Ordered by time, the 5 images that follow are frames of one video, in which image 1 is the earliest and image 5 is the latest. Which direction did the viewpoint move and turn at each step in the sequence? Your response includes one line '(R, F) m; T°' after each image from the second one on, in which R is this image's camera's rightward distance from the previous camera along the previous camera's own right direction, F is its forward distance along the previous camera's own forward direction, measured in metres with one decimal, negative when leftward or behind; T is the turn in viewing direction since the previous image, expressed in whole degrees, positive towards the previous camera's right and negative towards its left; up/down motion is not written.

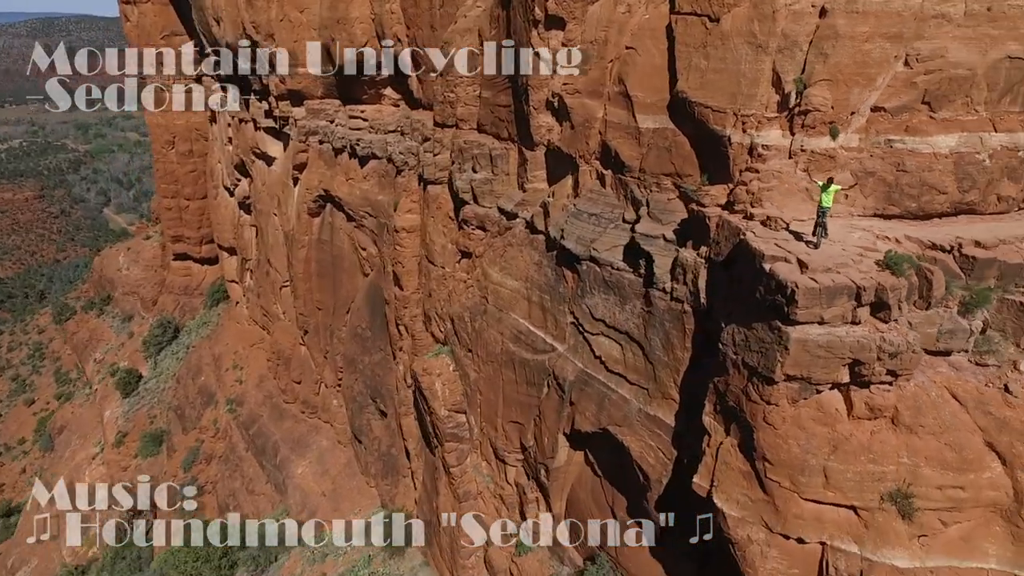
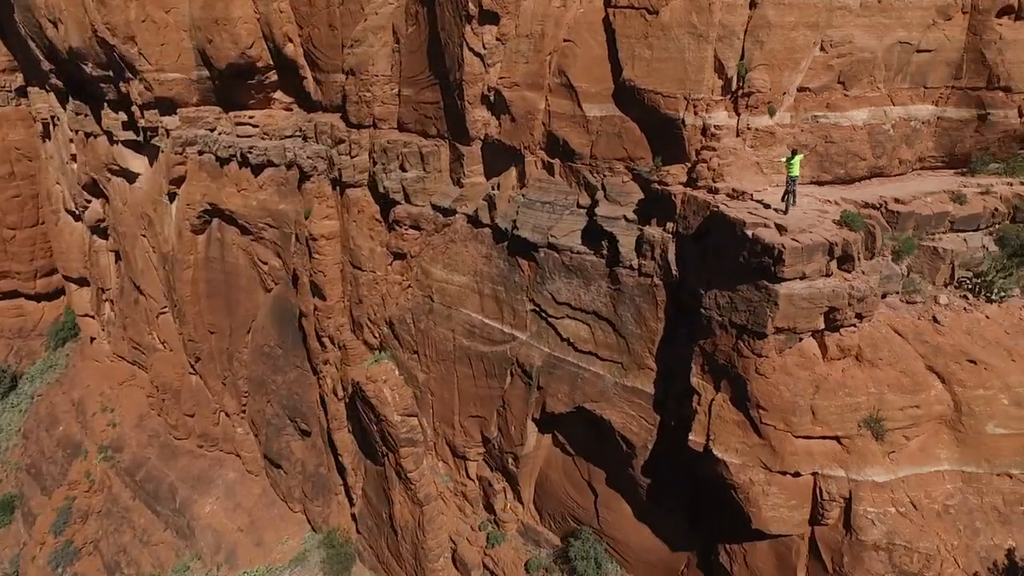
(-2.0, +0.1) m; +12°
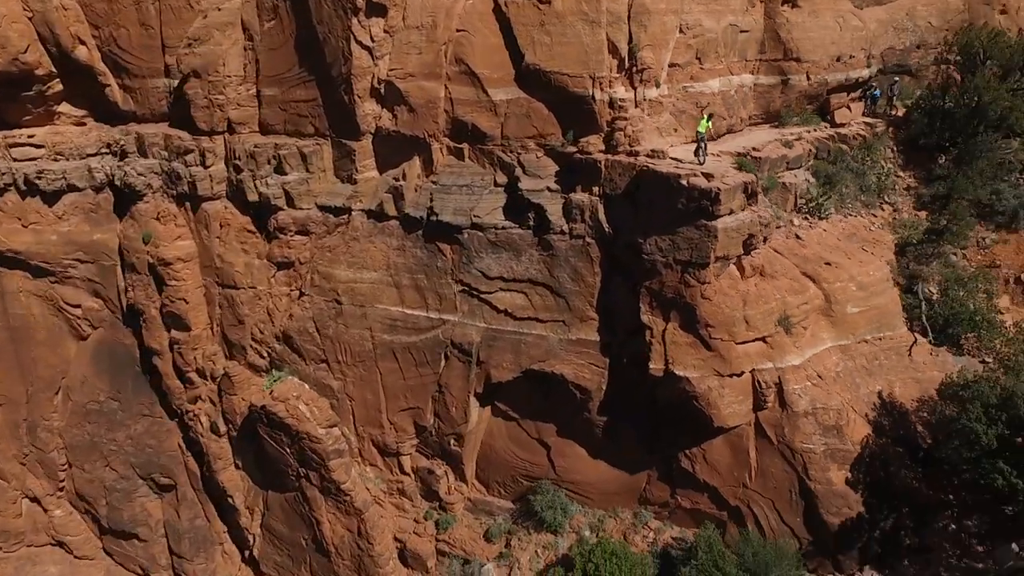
(-3.4, 0.0) m; +21°
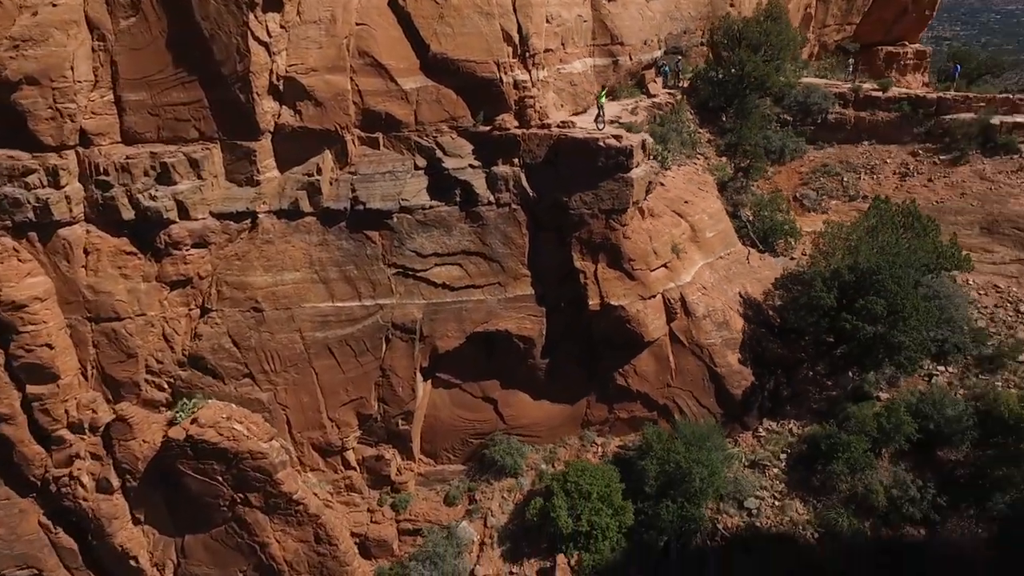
(-4.1, -0.5) m; +22°
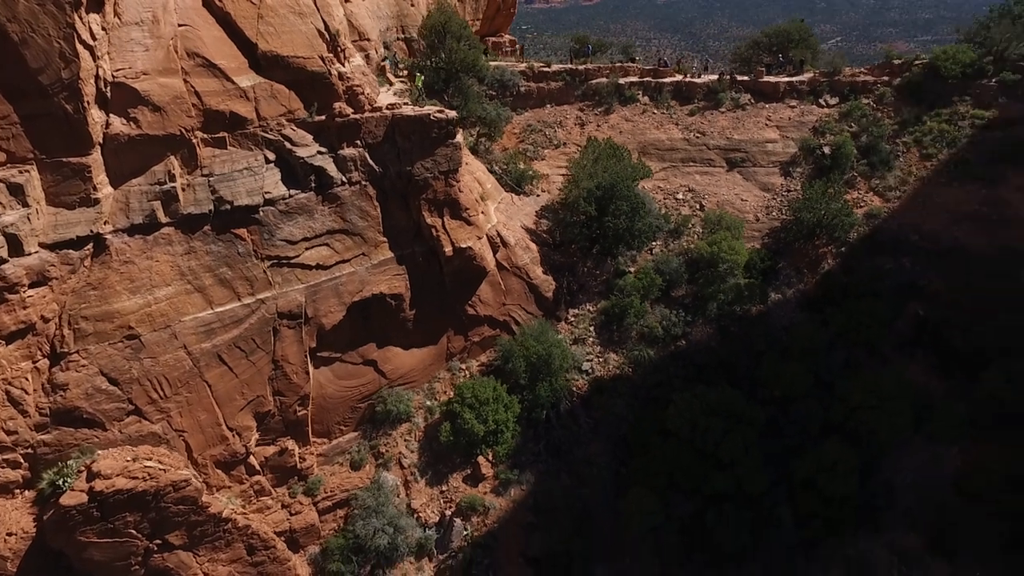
(-6.2, -1.0) m; +33°
